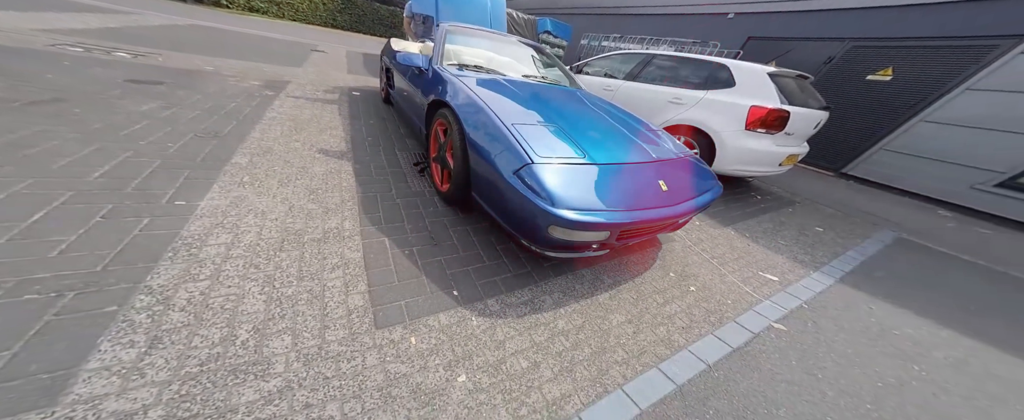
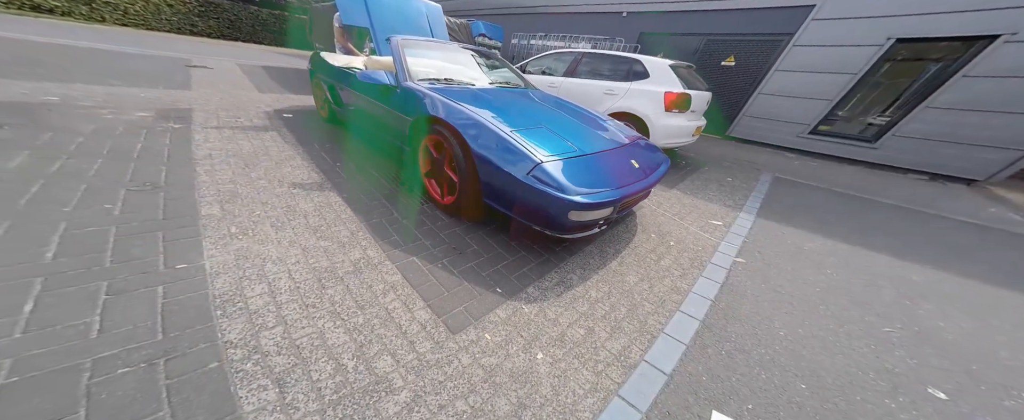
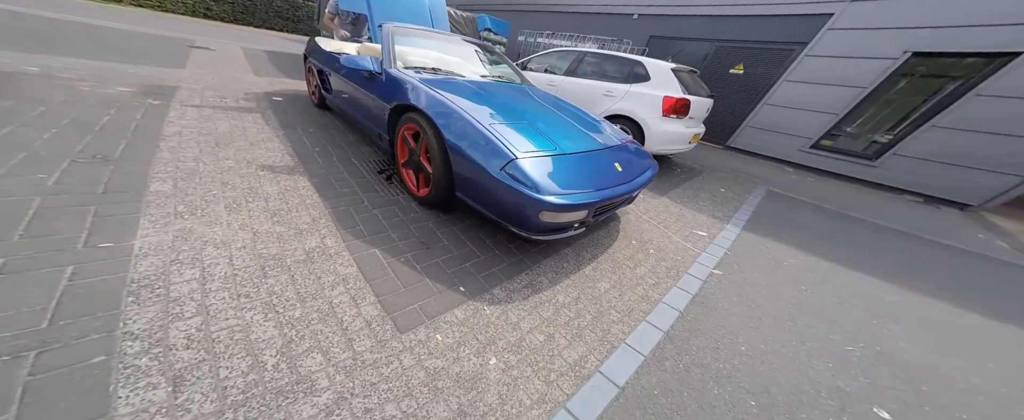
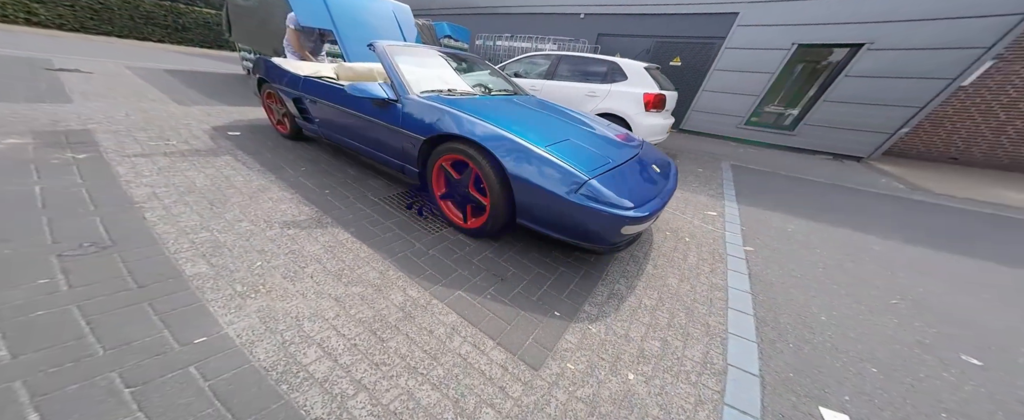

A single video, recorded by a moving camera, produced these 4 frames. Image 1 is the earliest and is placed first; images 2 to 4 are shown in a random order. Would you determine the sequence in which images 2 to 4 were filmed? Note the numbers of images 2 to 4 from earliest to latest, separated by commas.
3, 2, 4
